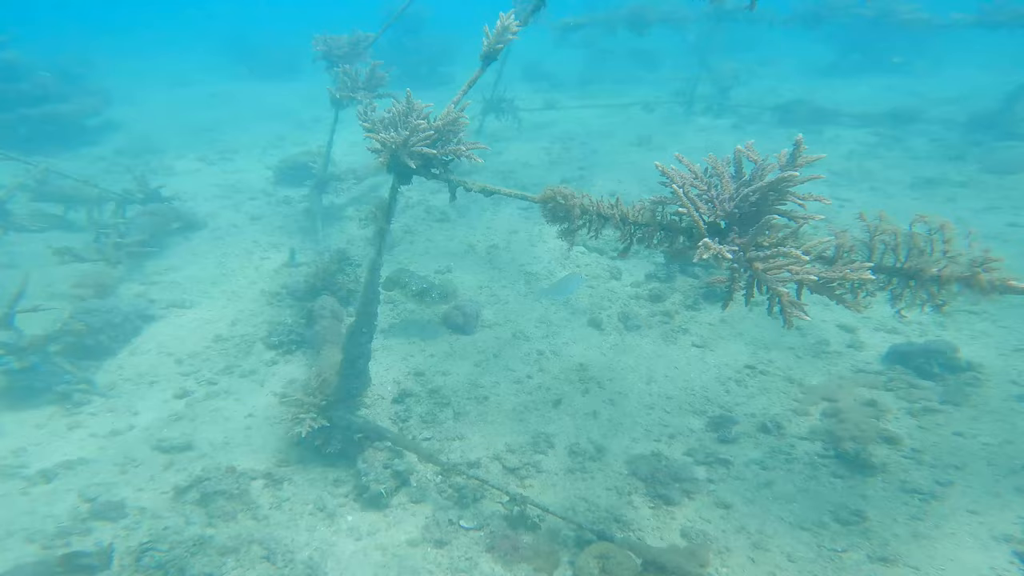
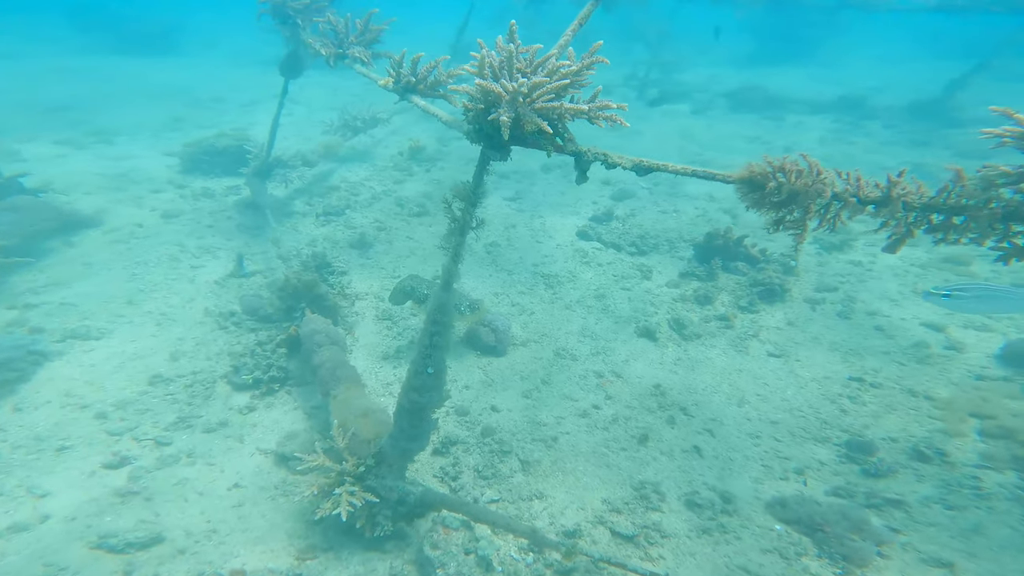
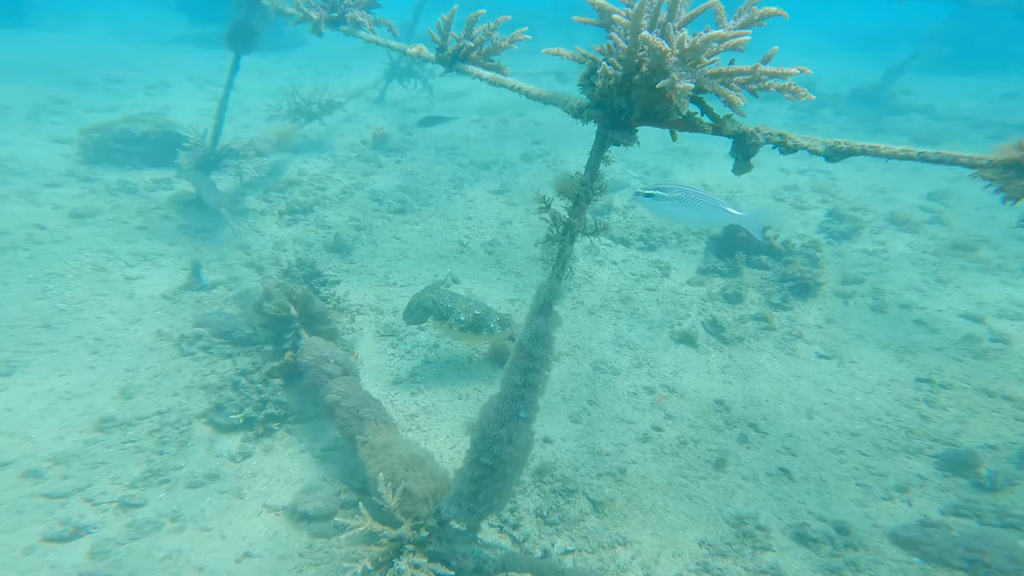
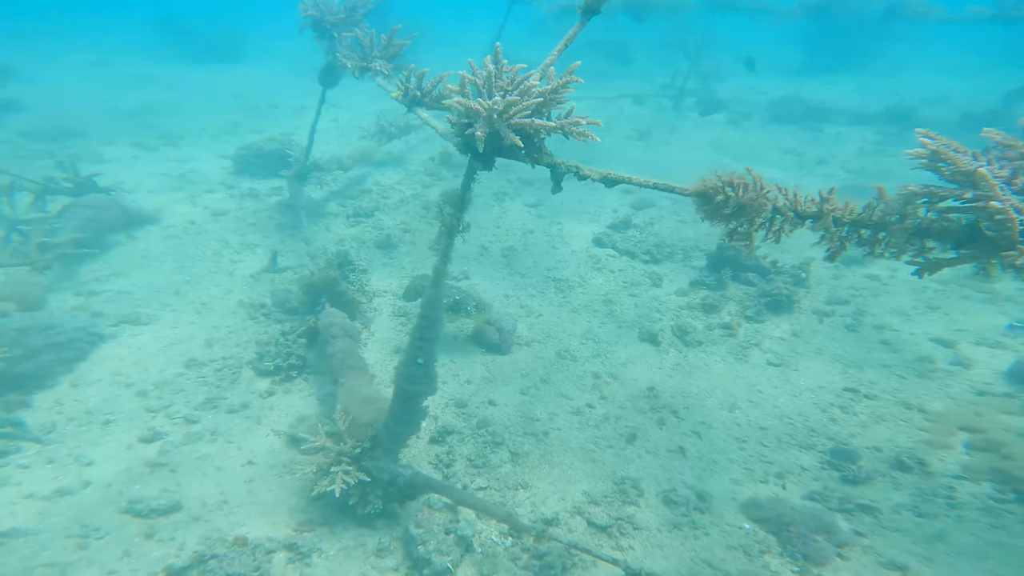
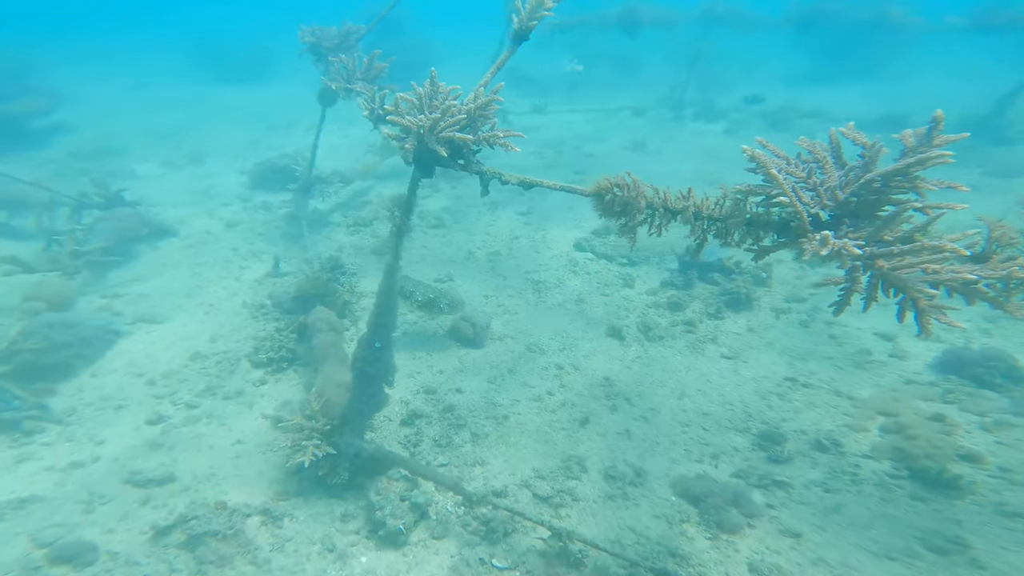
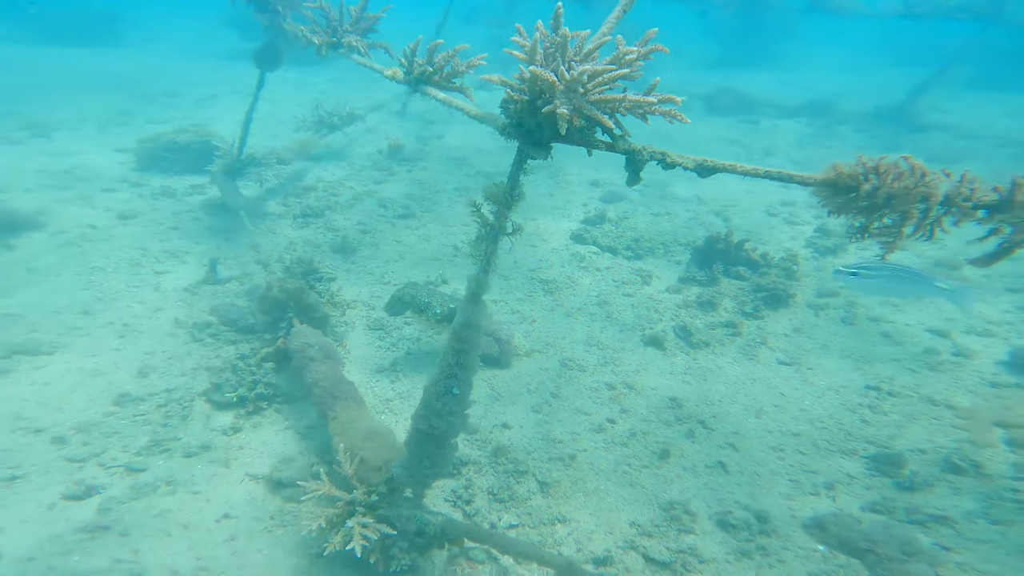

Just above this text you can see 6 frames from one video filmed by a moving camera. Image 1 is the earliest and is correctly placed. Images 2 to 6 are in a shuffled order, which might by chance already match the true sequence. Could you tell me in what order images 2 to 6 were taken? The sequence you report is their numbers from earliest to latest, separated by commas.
5, 4, 2, 6, 3
